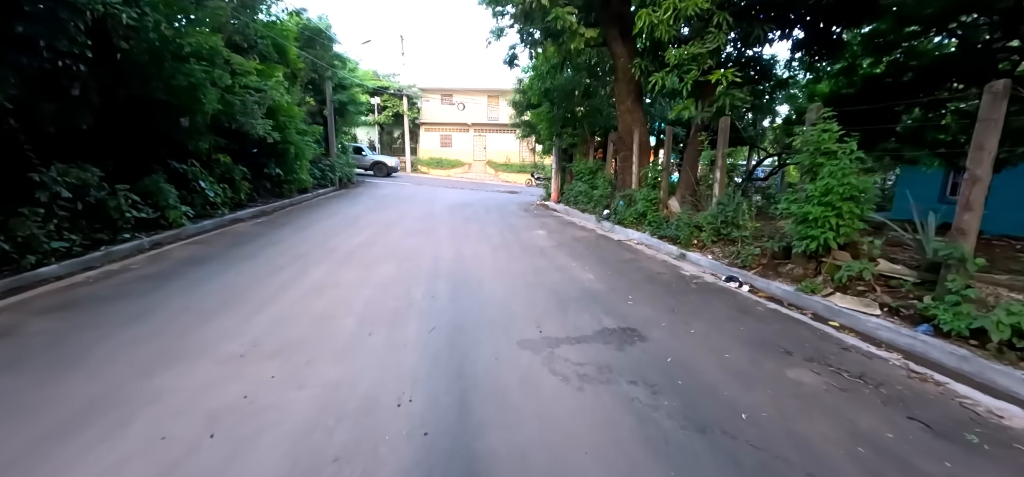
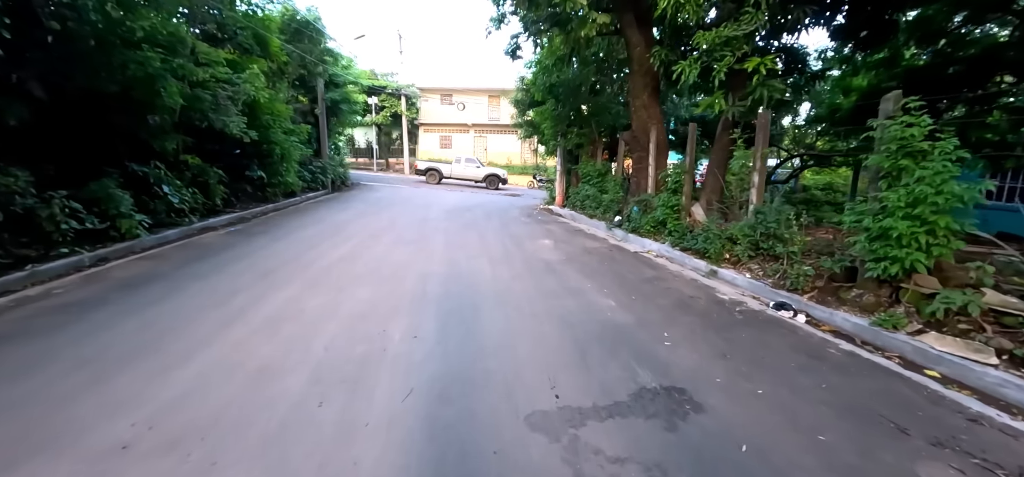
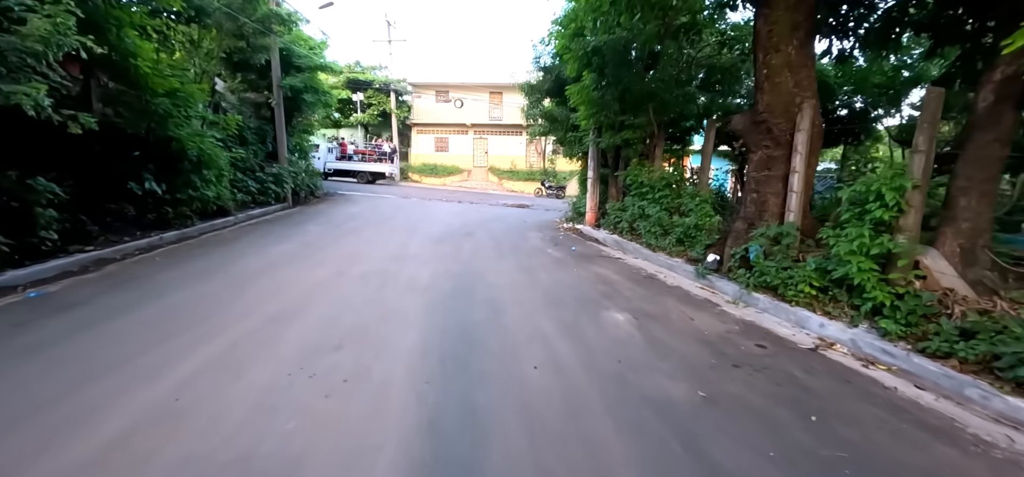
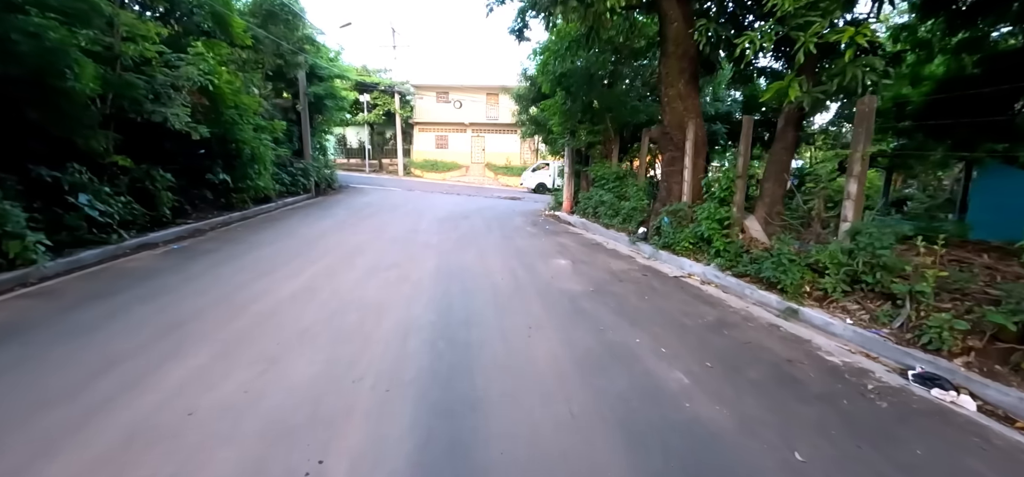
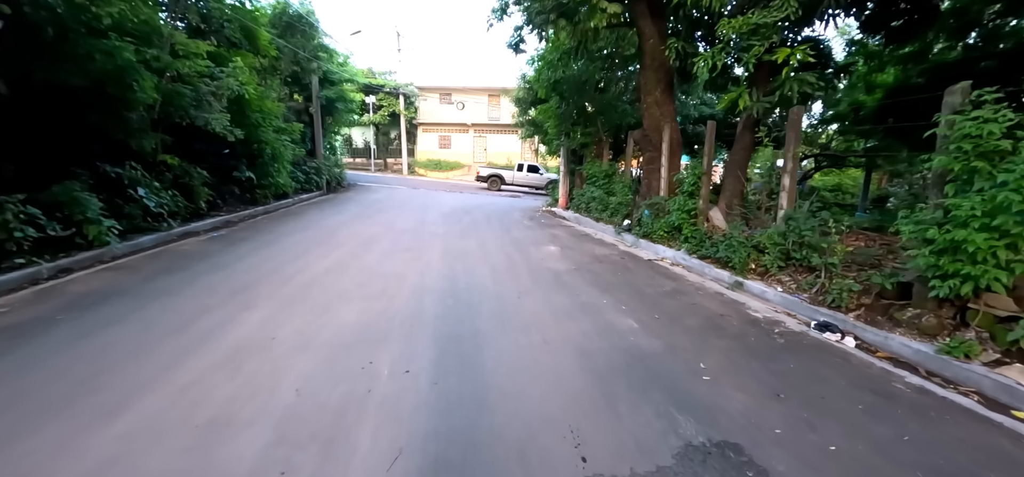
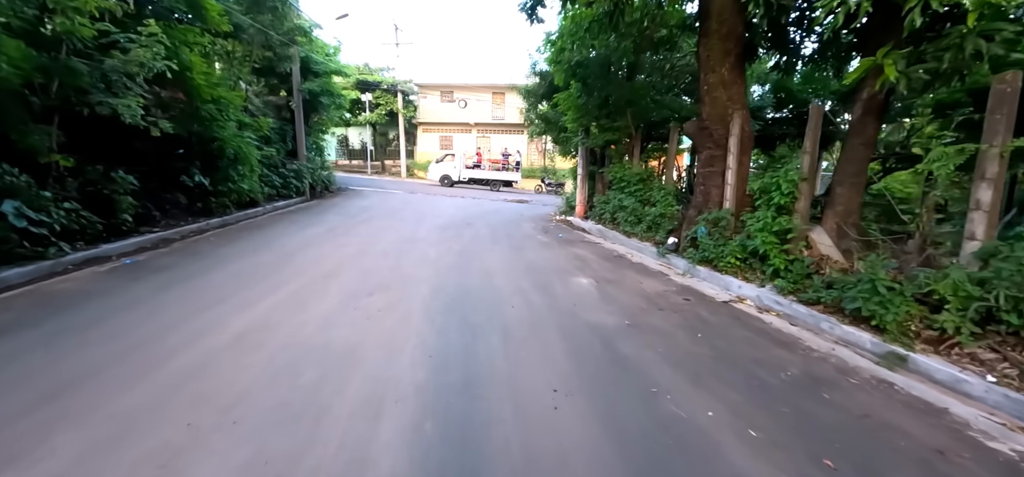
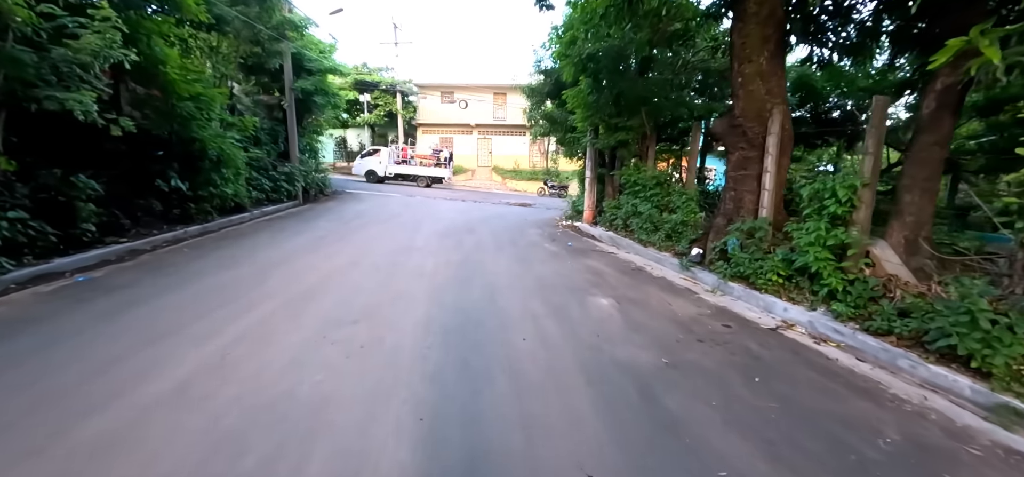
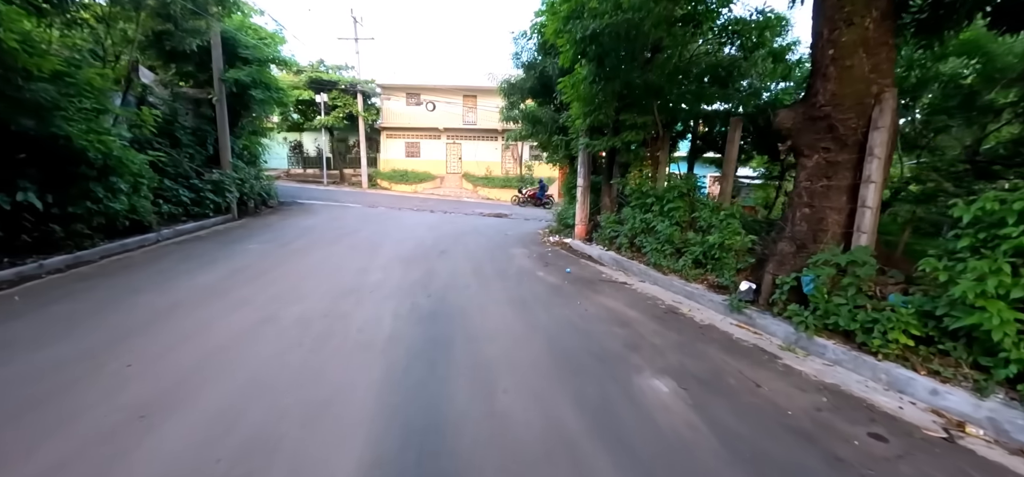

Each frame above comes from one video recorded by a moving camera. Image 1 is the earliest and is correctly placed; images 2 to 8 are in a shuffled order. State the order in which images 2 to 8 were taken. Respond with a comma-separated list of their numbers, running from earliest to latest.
2, 5, 4, 6, 7, 3, 8
